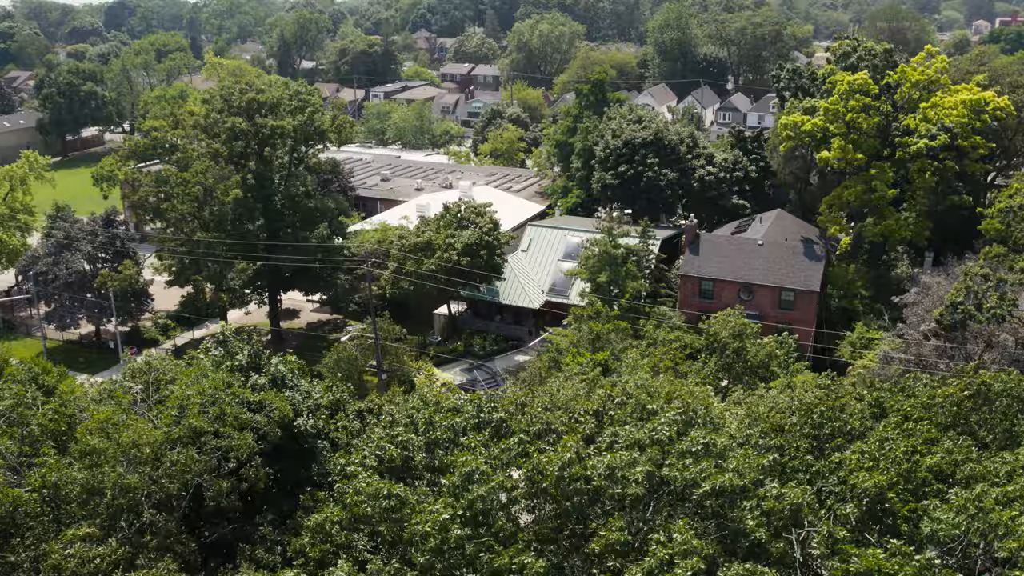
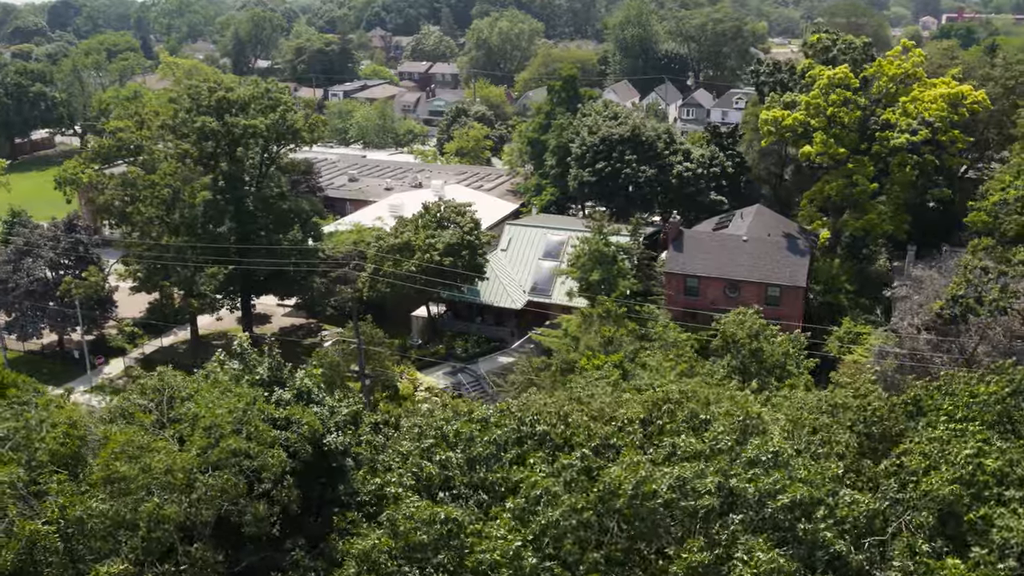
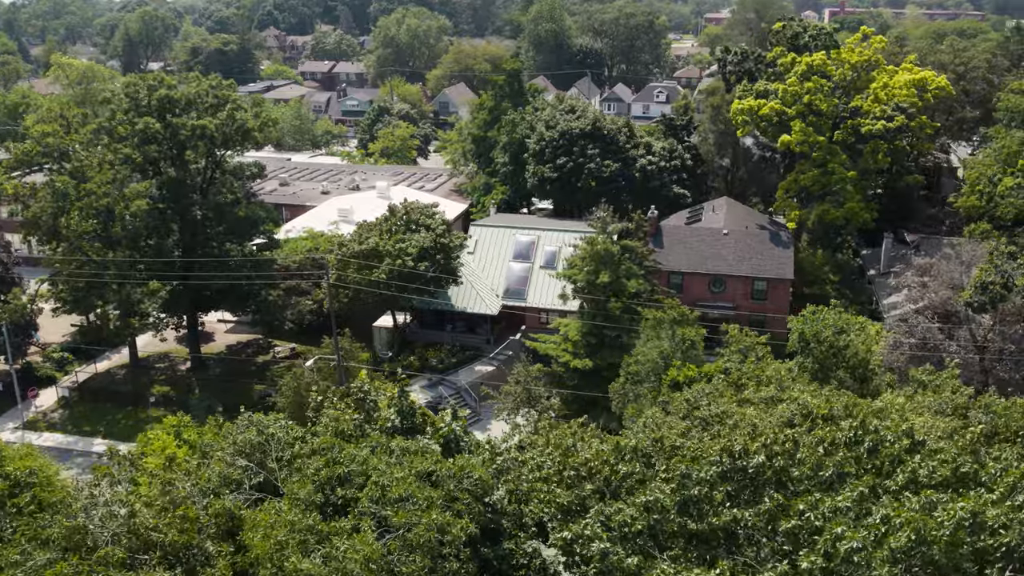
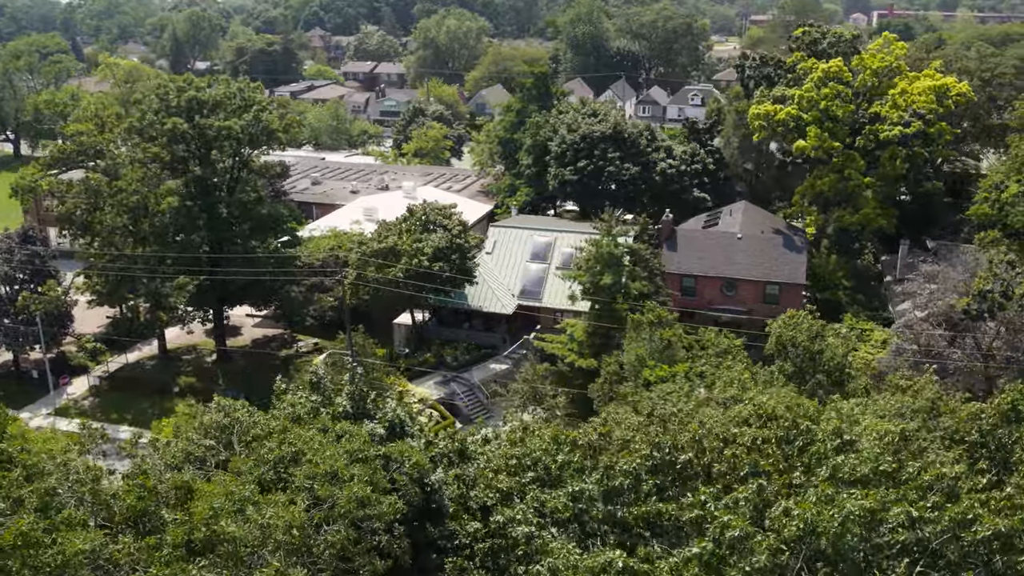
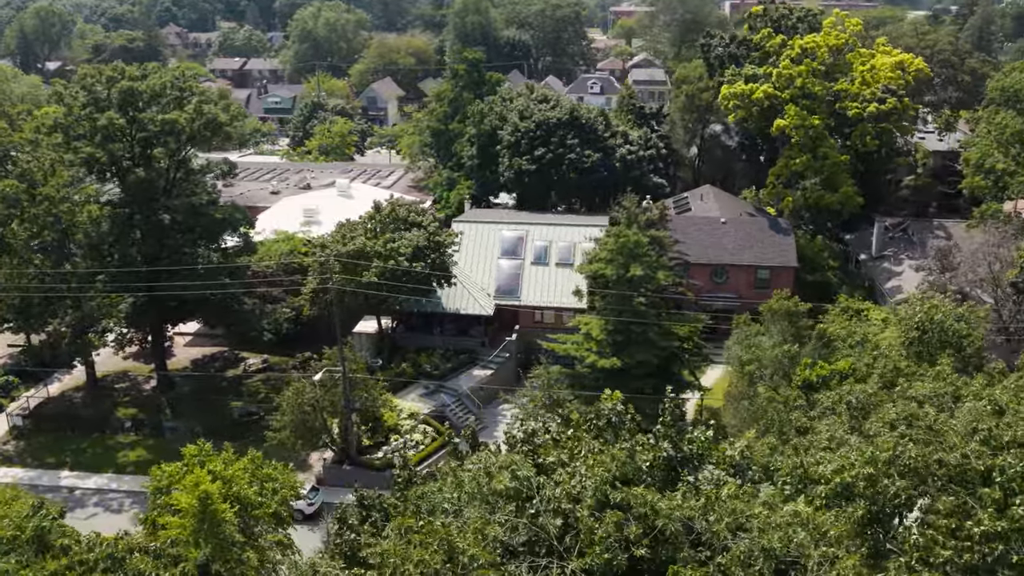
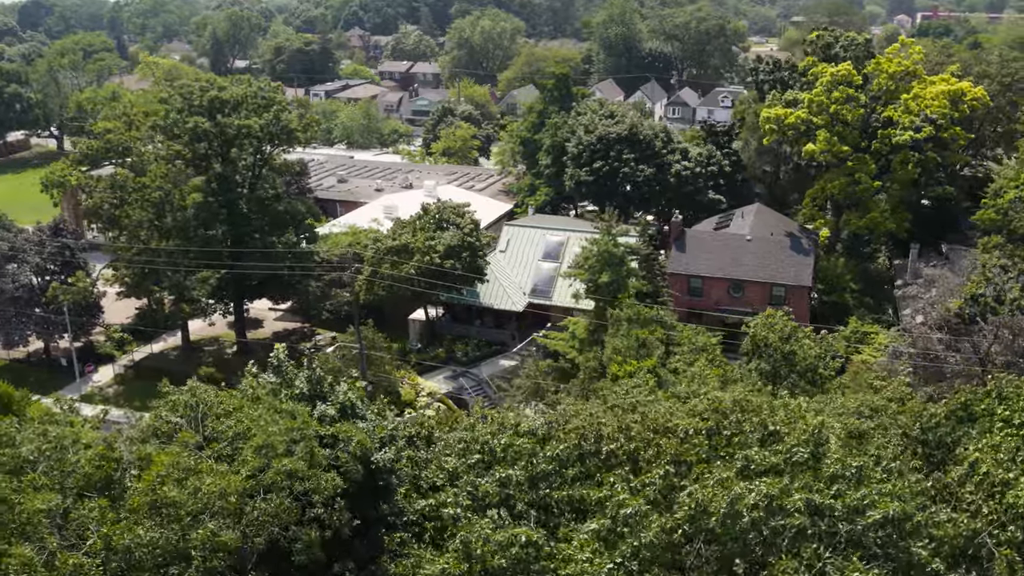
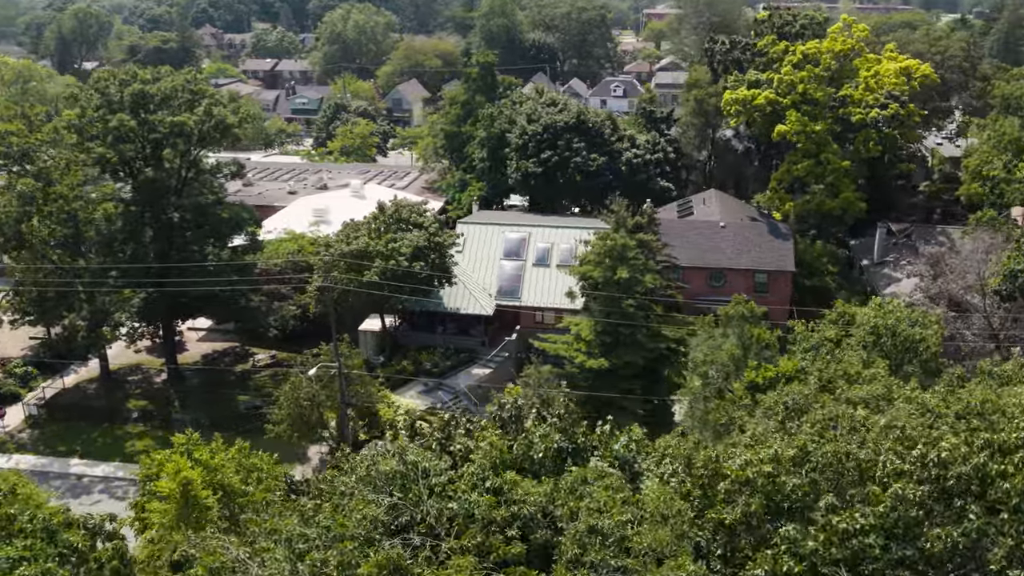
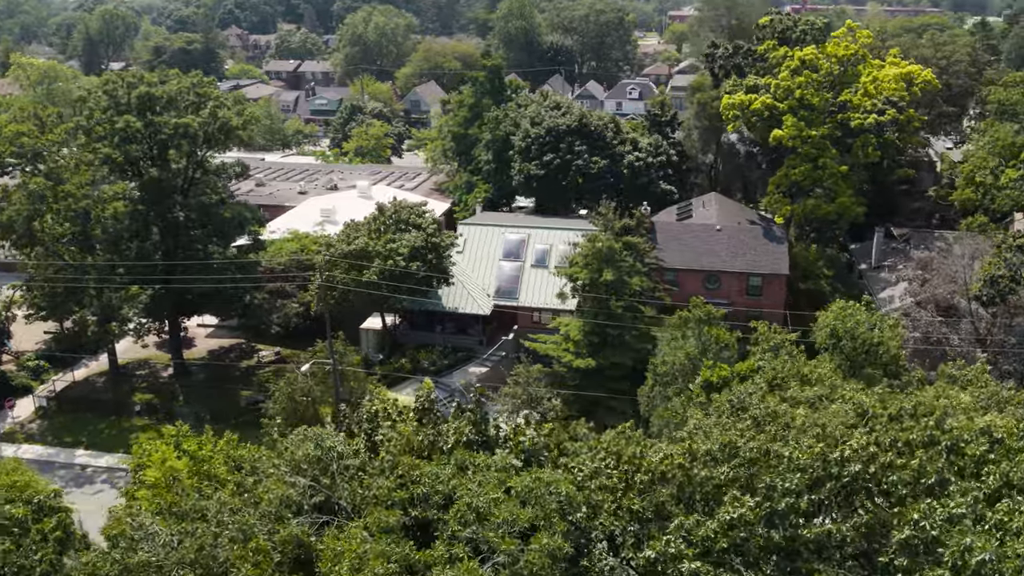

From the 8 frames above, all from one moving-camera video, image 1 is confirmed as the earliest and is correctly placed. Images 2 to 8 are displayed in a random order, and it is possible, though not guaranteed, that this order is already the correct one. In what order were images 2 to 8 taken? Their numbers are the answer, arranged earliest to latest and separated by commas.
2, 6, 4, 3, 8, 7, 5
